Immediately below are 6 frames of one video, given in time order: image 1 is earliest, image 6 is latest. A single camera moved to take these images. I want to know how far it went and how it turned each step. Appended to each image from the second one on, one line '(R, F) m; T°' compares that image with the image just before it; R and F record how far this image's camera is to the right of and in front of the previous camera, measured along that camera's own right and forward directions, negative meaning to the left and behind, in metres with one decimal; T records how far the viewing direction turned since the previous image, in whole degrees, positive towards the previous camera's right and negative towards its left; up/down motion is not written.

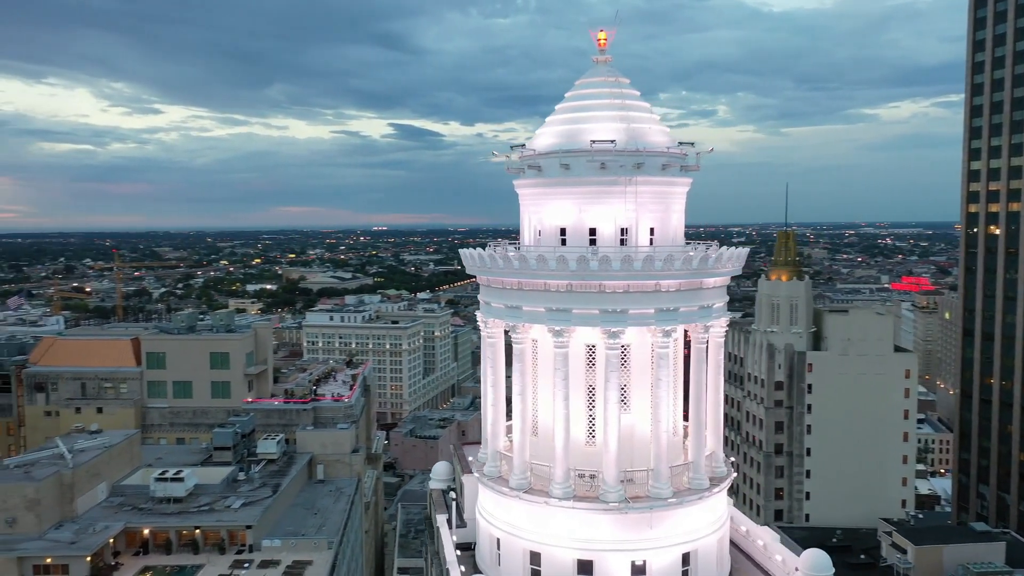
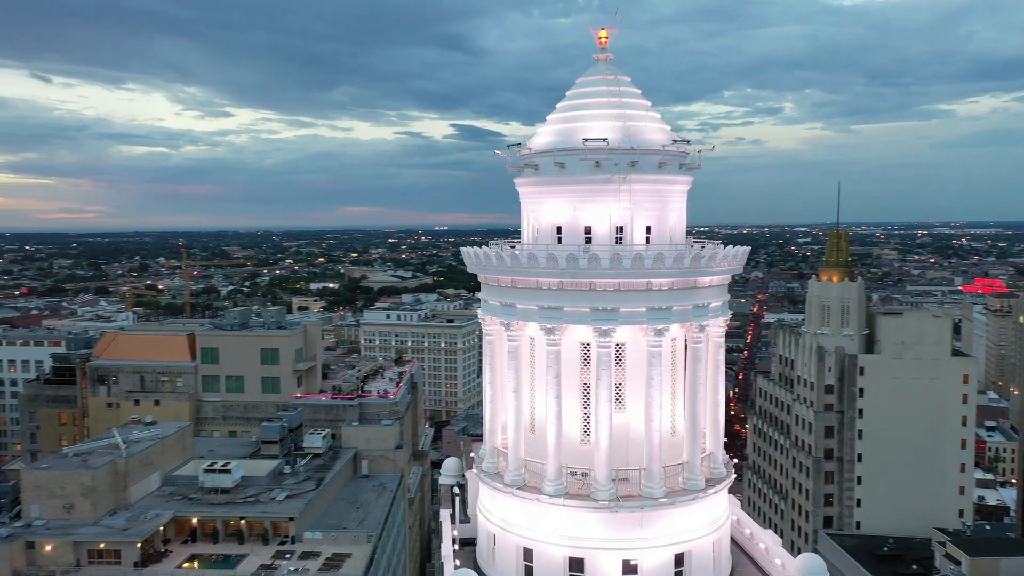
(+1.0, -0.1) m; -4°
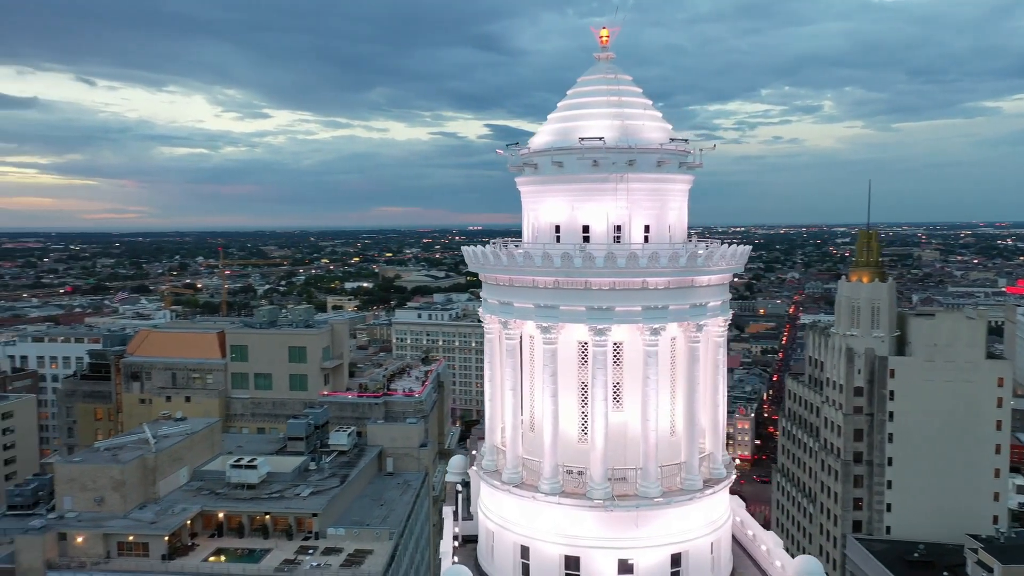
(+0.5, 0.0) m; -2°
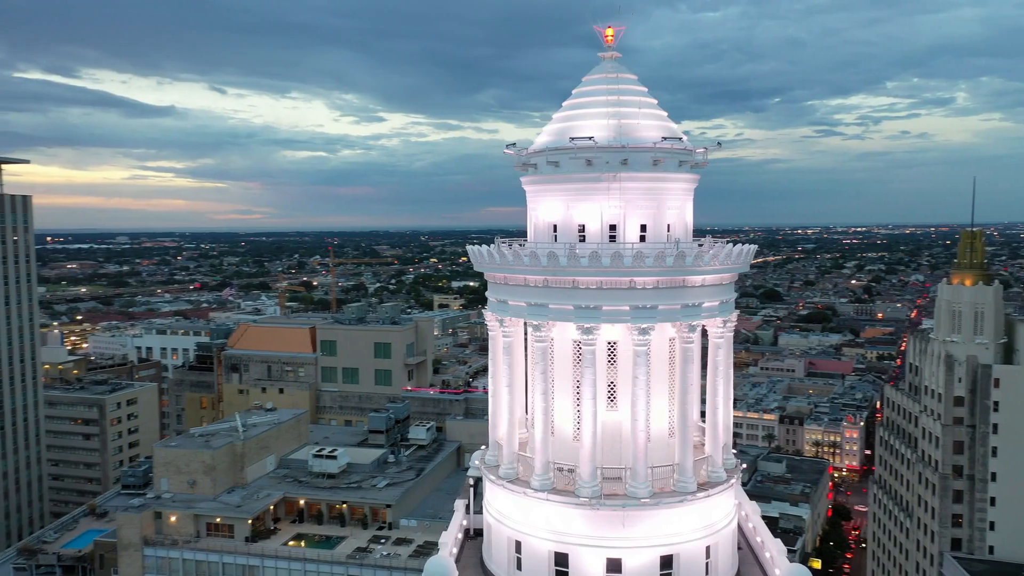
(+1.7, -0.1) m; -7°
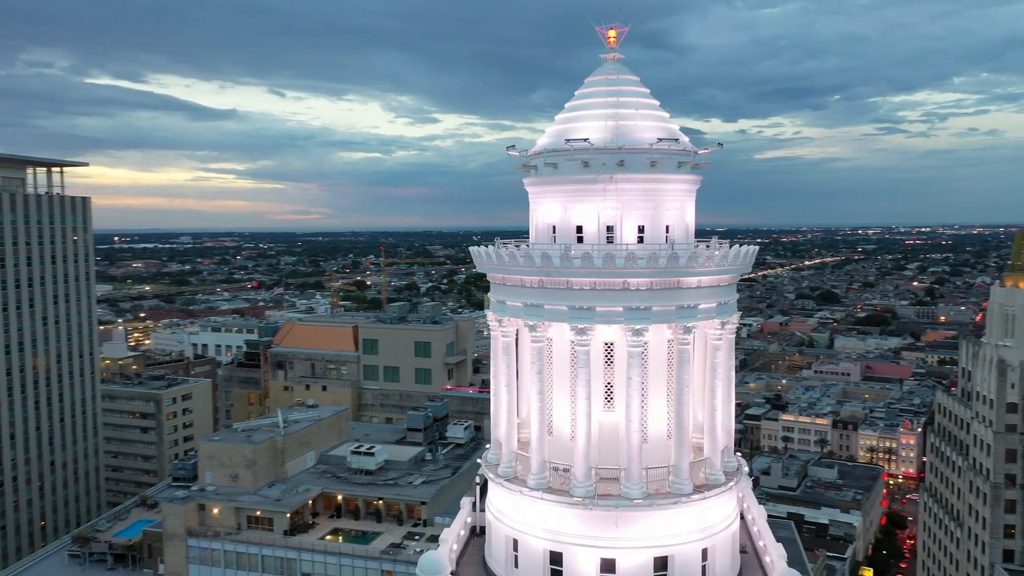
(+0.8, -0.1) m; -4°
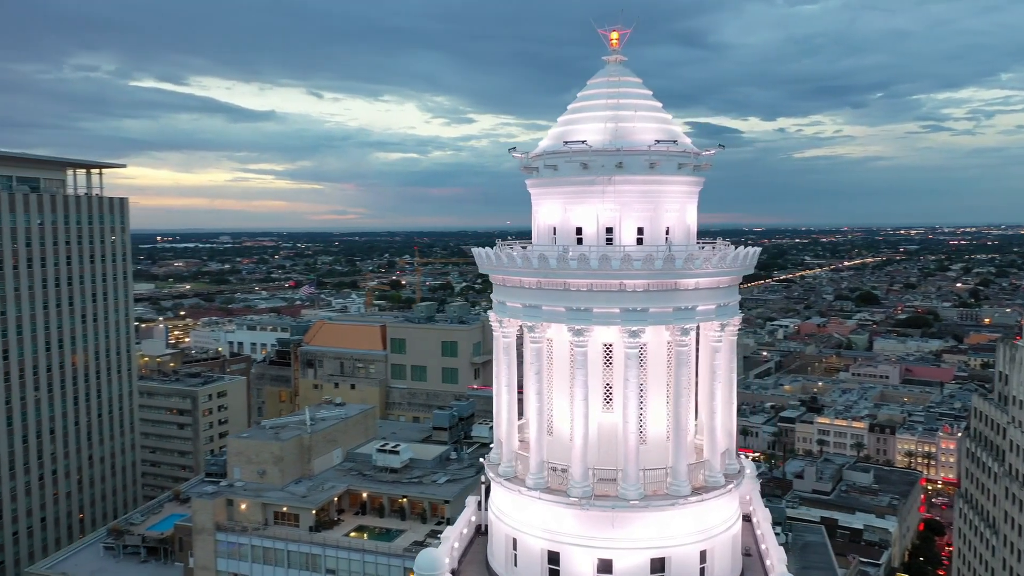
(+0.5, -0.1) m; -2°
